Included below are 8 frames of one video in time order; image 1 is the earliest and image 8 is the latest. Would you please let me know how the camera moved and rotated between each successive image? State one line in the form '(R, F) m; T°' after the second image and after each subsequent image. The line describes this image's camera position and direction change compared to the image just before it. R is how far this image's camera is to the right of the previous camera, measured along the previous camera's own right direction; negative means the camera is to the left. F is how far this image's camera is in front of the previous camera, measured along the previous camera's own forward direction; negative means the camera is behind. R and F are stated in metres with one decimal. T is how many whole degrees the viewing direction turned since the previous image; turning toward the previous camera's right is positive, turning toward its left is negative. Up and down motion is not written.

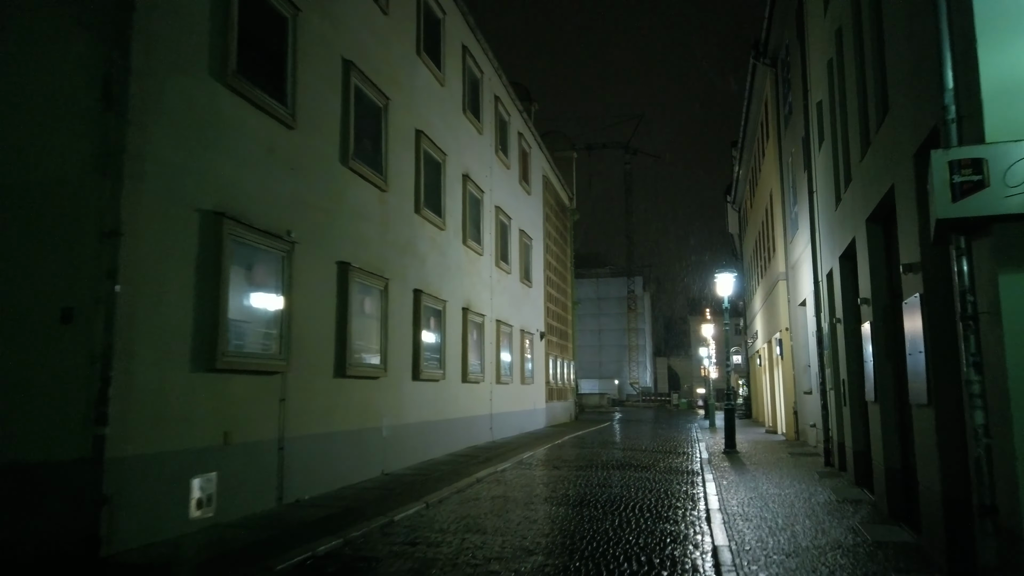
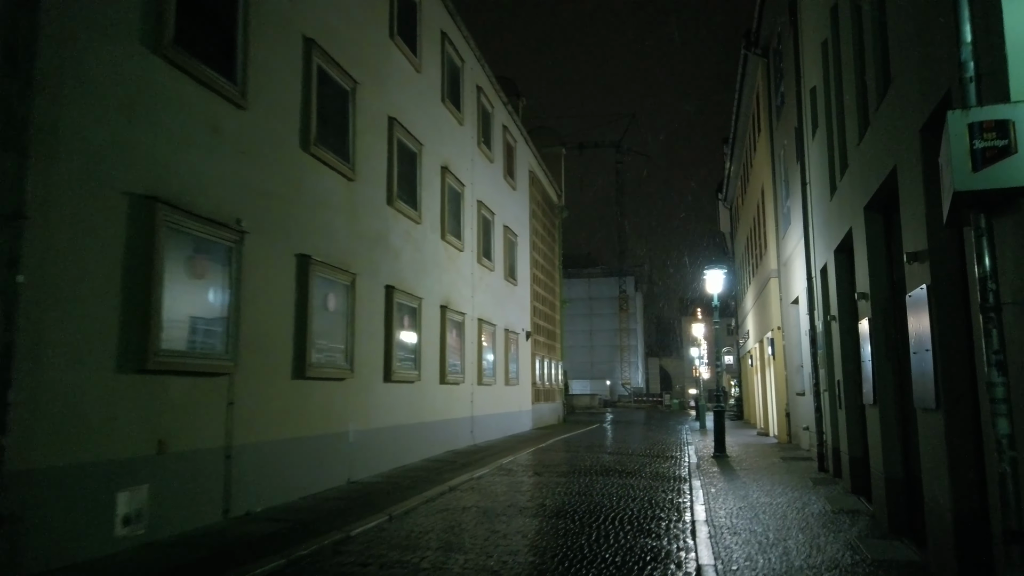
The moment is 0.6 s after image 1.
(+0.3, +0.8) m; +1°
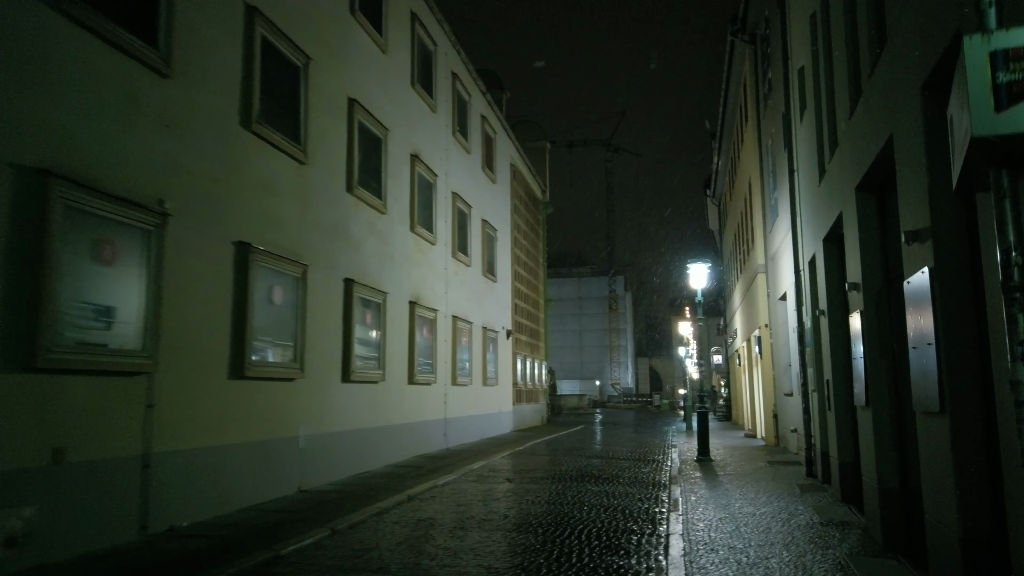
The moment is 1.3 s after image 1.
(+0.5, +0.9) m; +1°
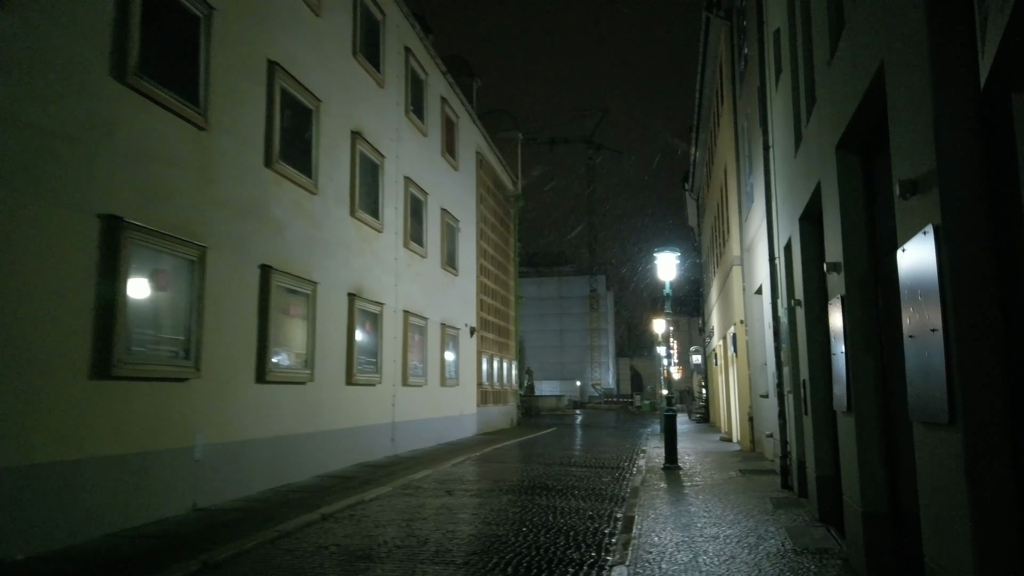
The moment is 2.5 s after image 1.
(+0.8, +1.5) m; +1°
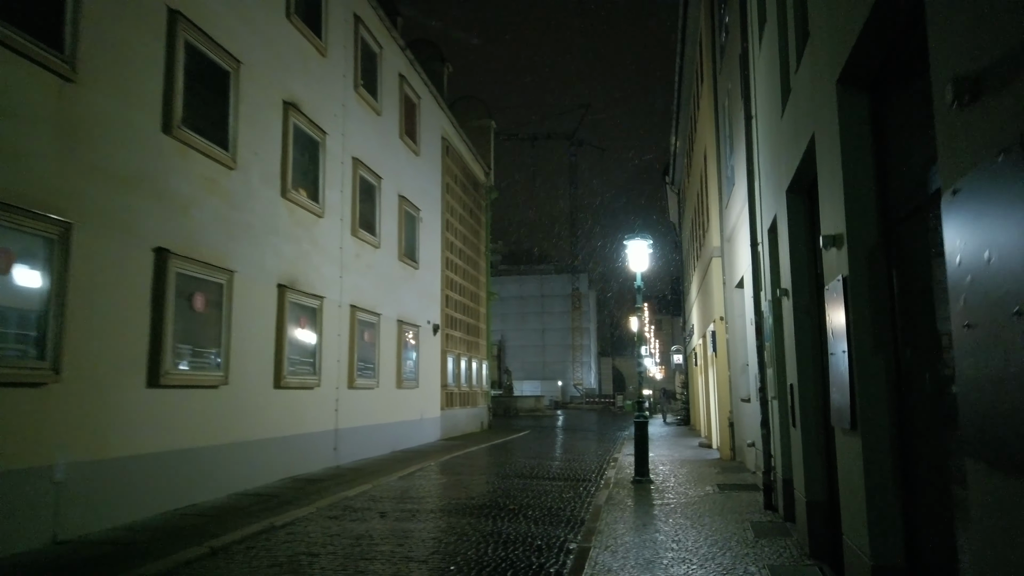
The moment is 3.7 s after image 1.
(+0.6, +1.6) m; +1°
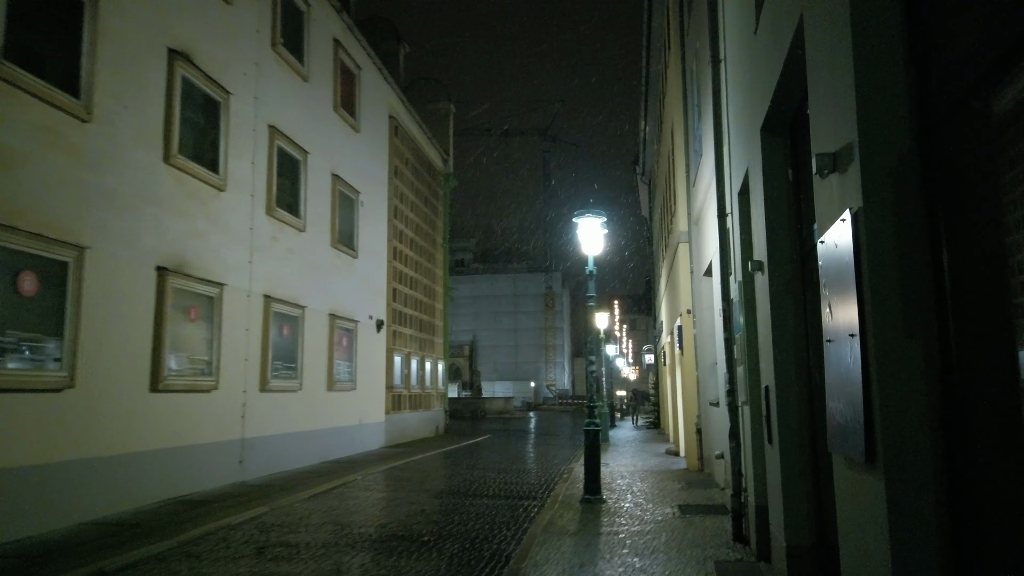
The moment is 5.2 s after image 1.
(+0.8, +2.0) m; +2°
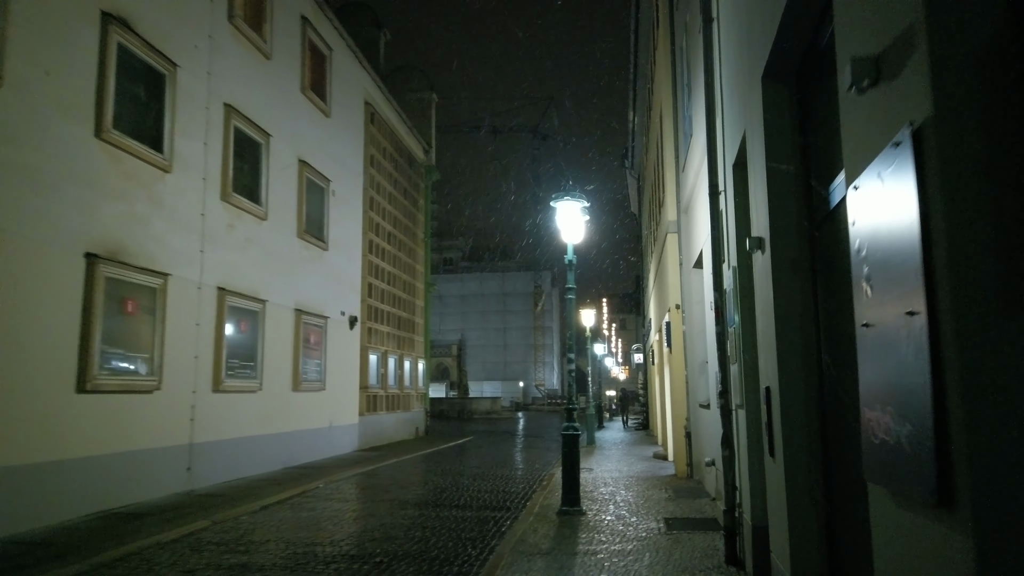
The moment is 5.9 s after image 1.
(+0.3, +1.0) m; +1°
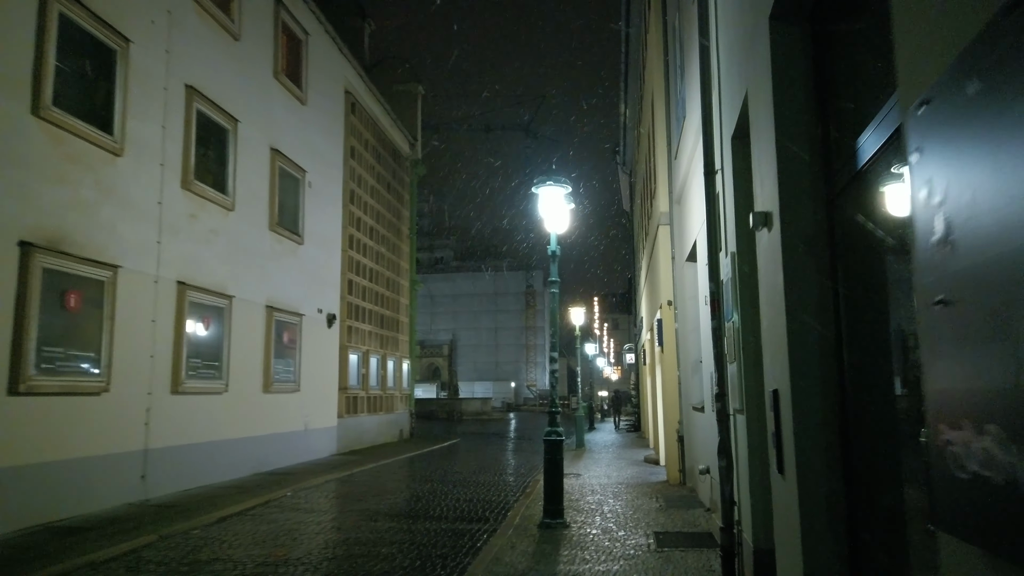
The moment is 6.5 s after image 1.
(+0.2, +0.8) m; +1°
